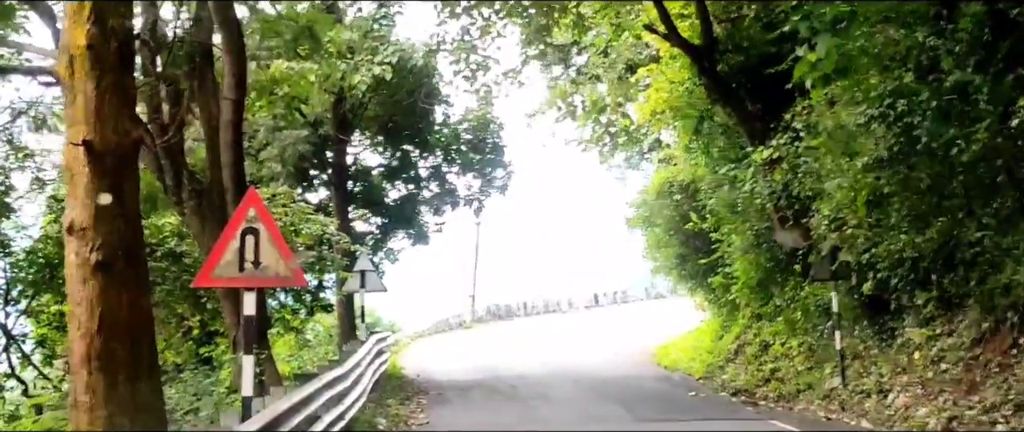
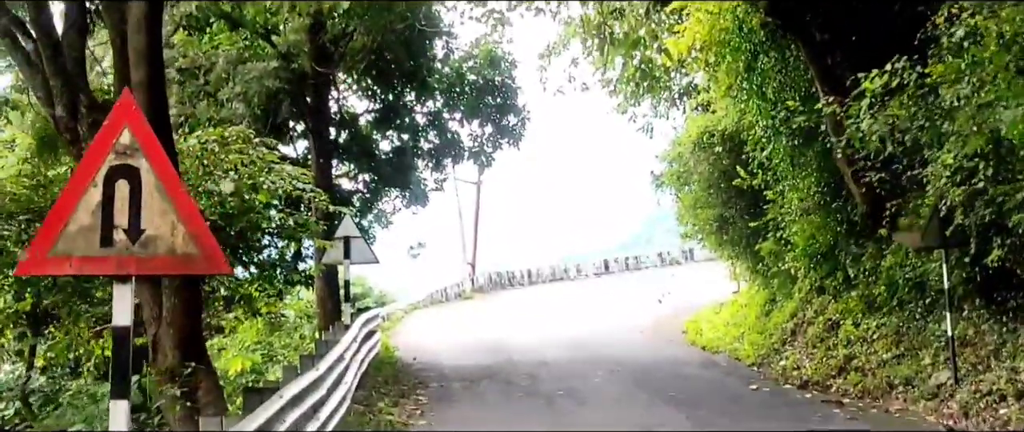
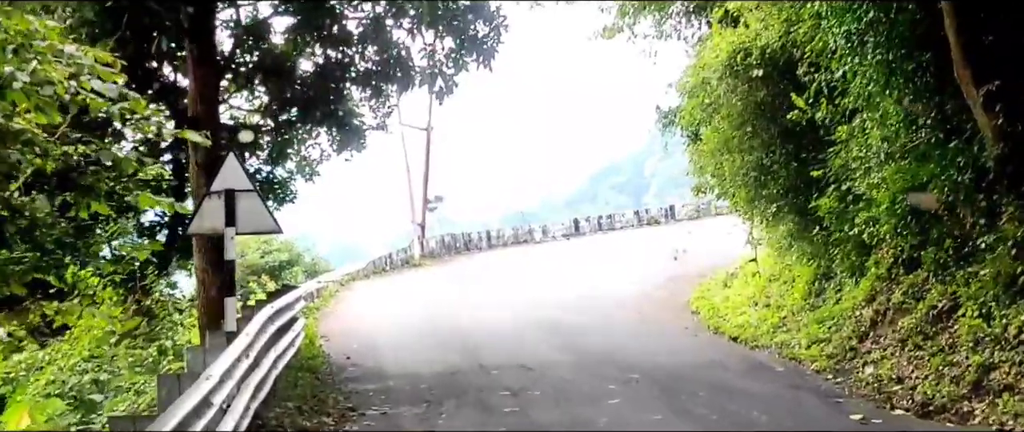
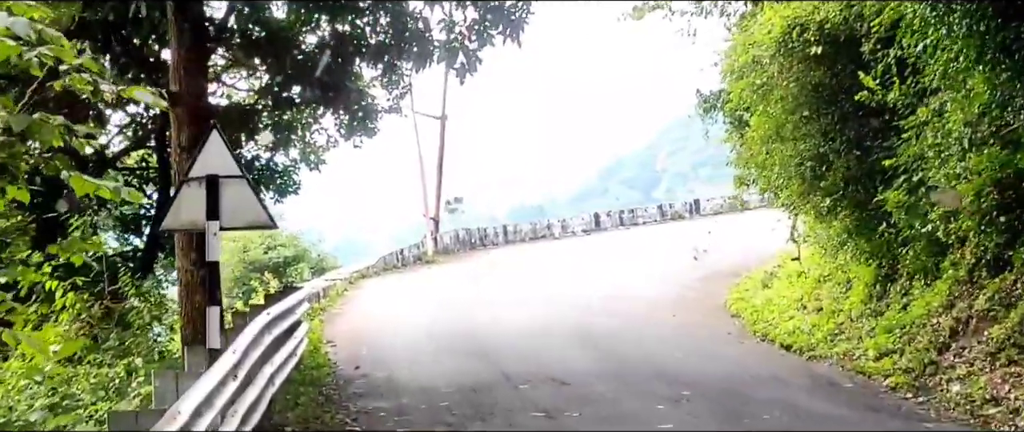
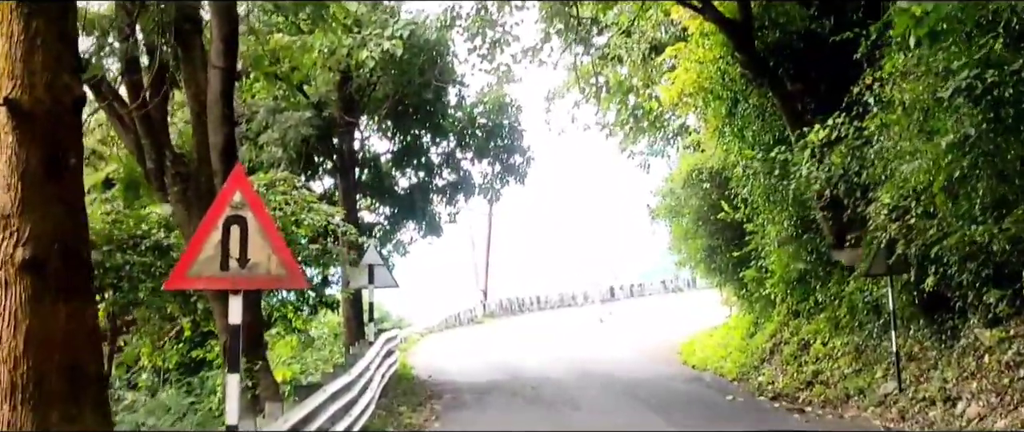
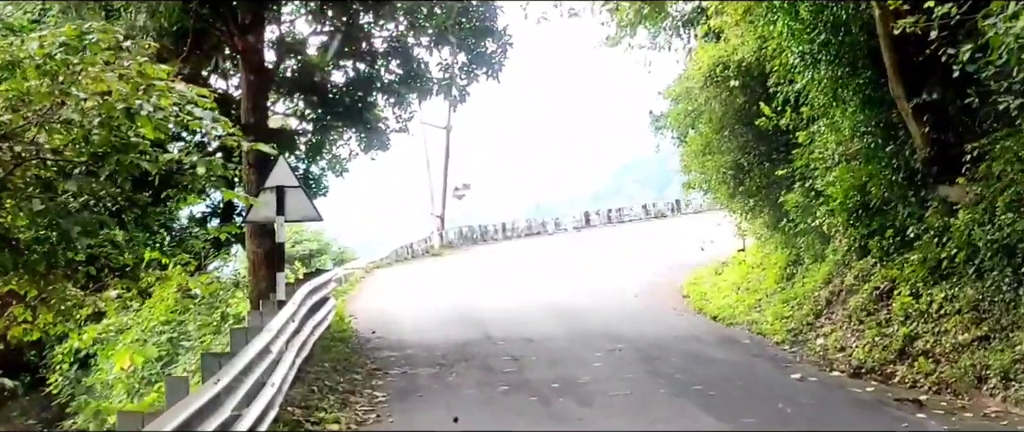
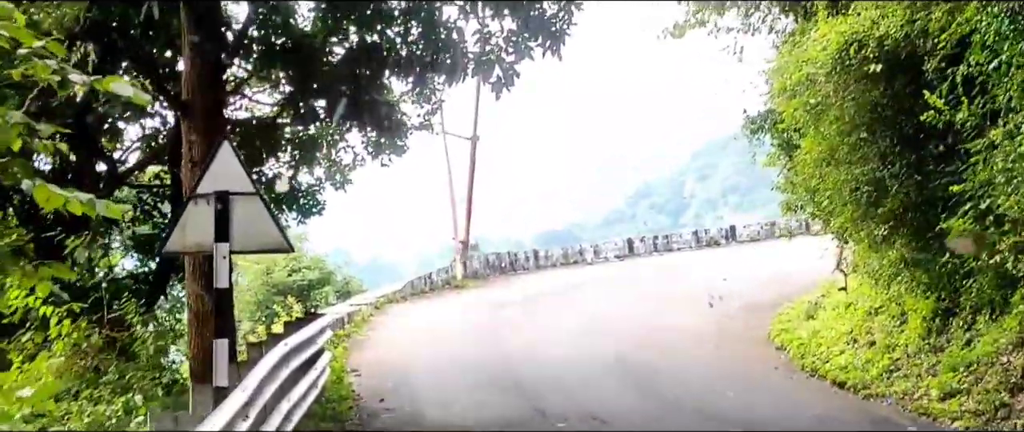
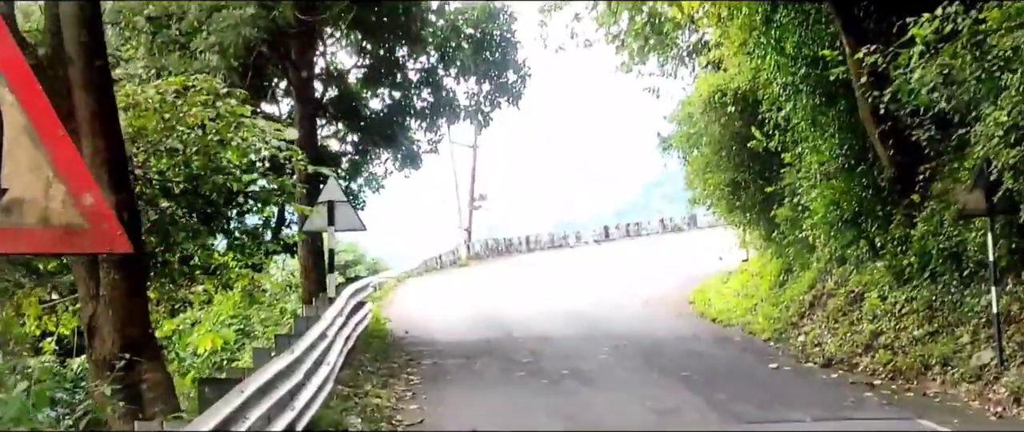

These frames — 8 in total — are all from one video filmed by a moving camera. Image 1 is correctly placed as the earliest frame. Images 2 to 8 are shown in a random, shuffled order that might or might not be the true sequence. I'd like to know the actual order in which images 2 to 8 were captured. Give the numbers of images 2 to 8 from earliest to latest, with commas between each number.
5, 2, 8, 6, 3, 4, 7
